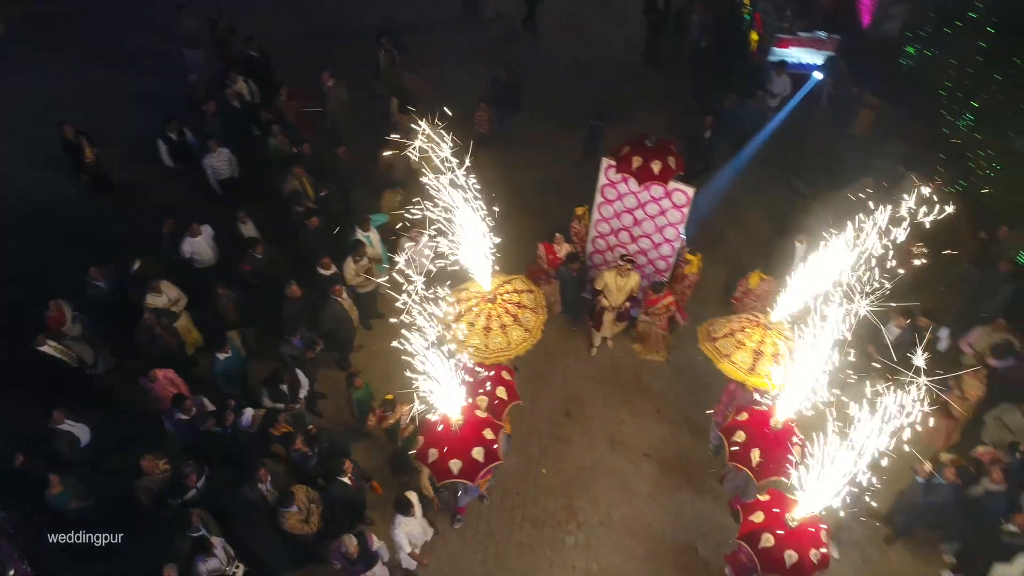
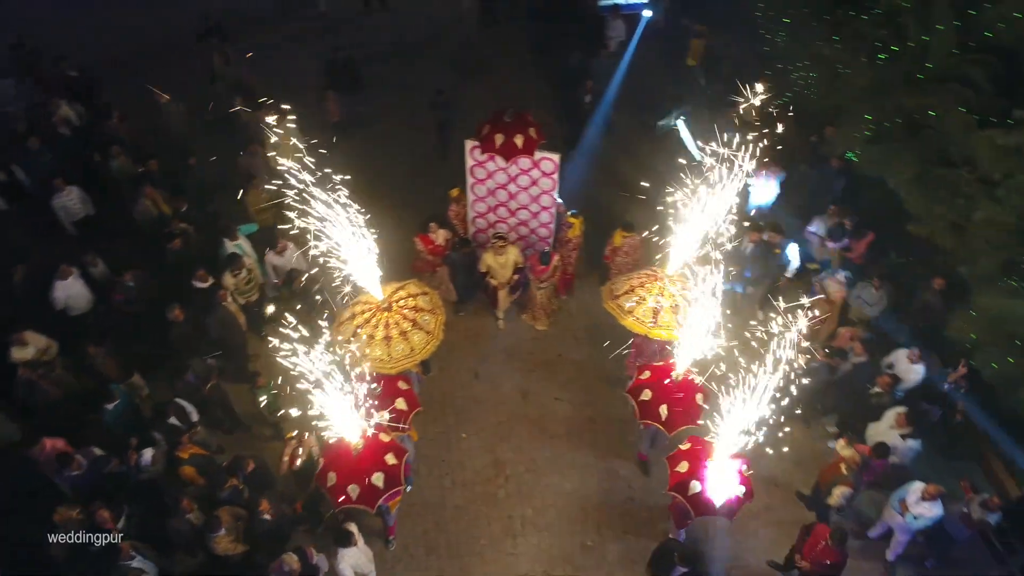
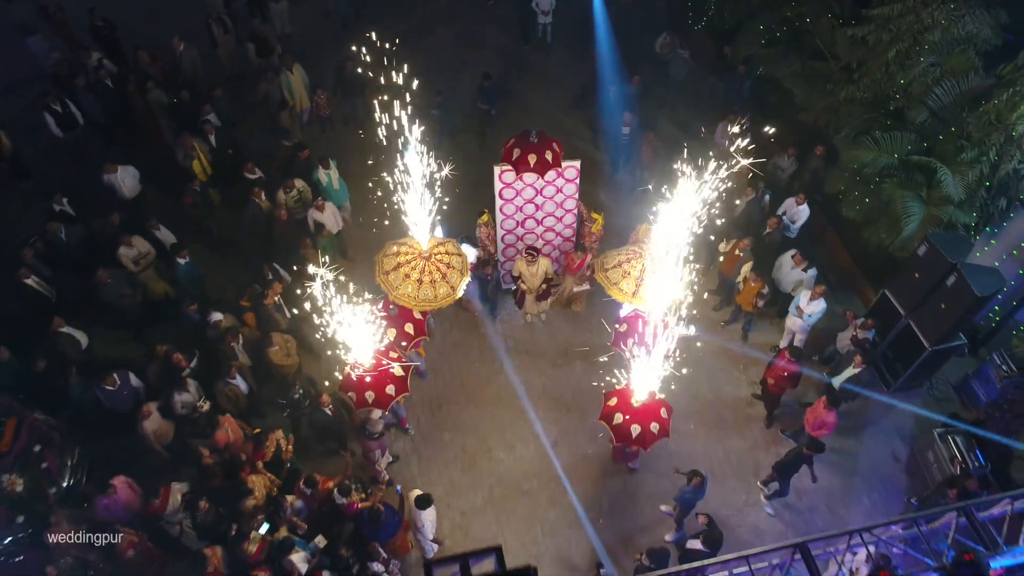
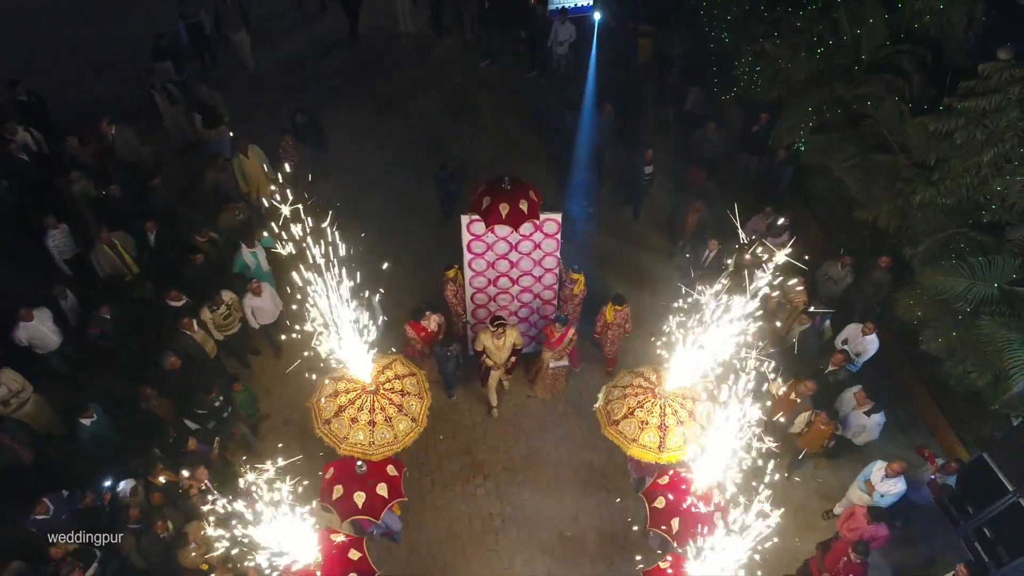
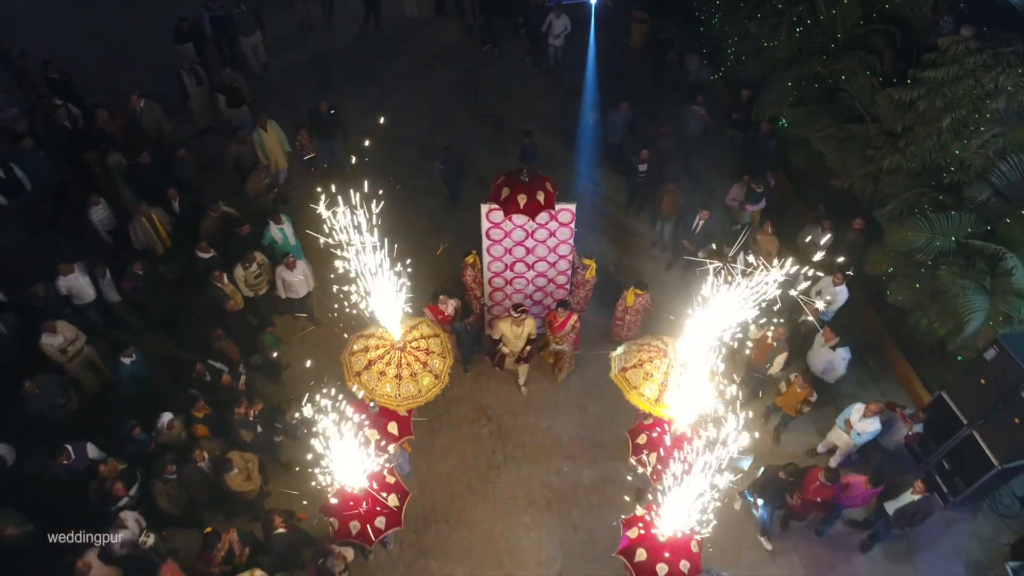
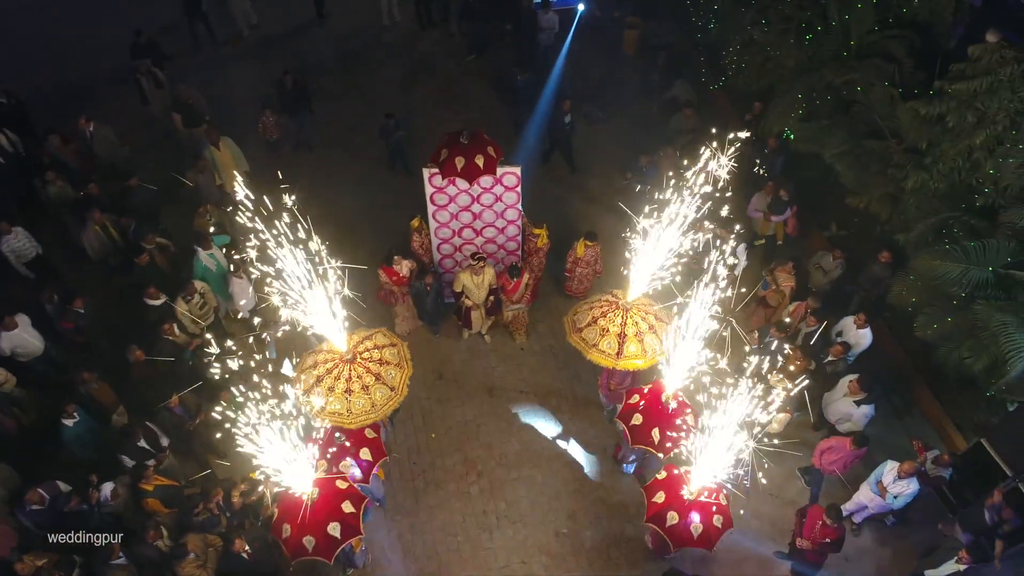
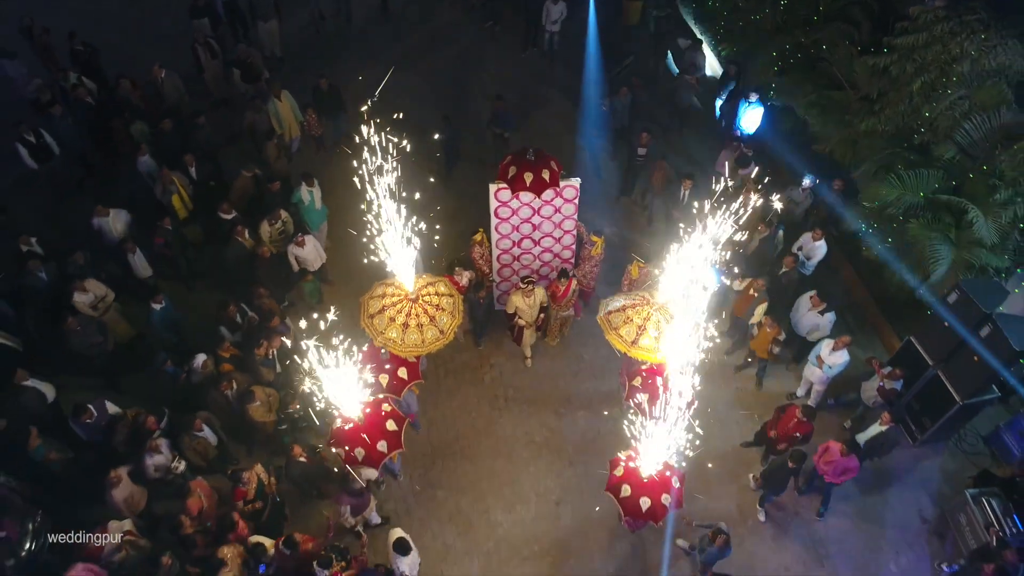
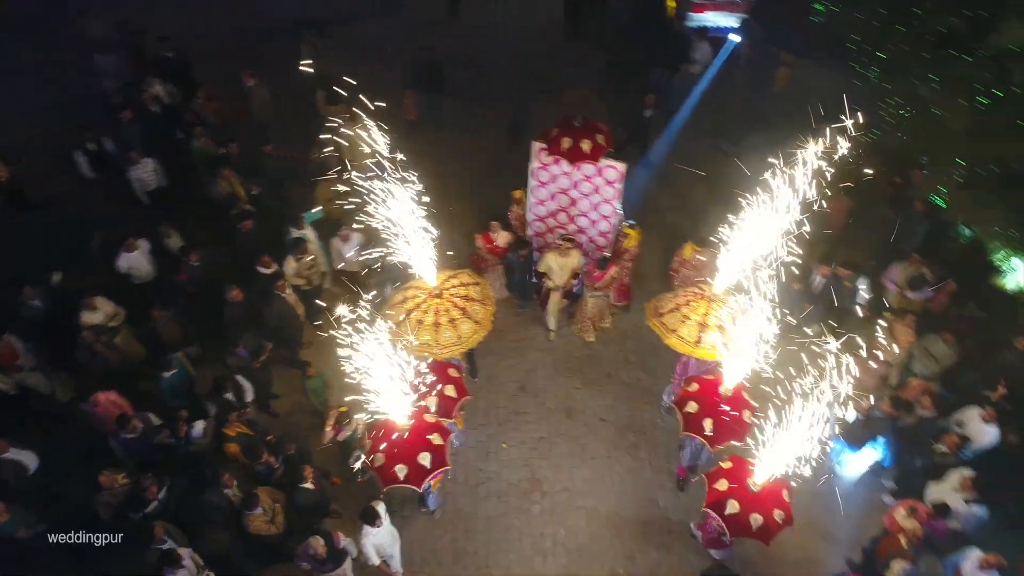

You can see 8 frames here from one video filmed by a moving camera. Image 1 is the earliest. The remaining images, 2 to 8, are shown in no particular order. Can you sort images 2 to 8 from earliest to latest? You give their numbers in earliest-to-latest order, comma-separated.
8, 2, 6, 4, 5, 7, 3
